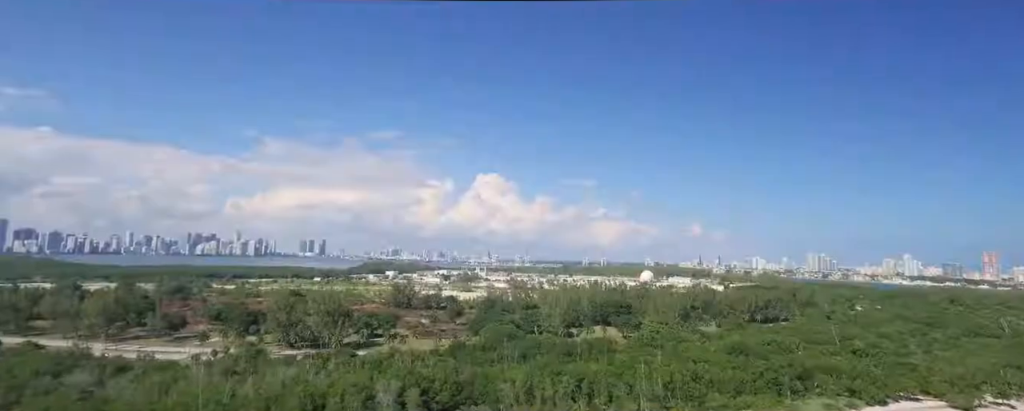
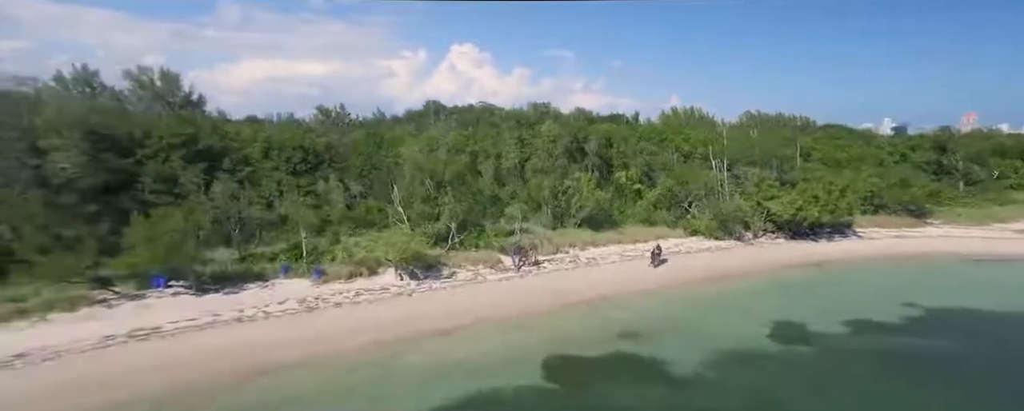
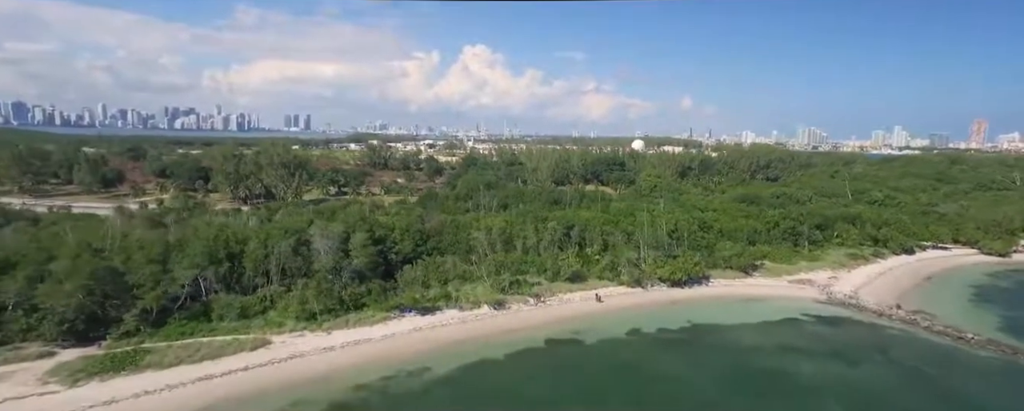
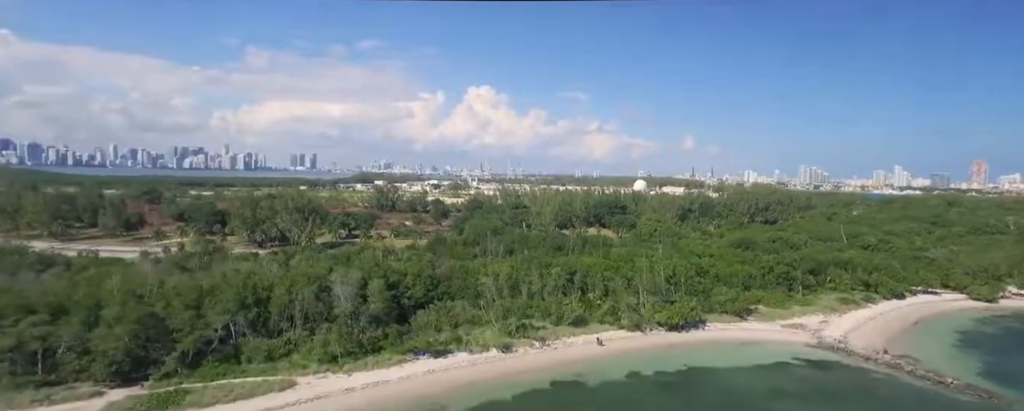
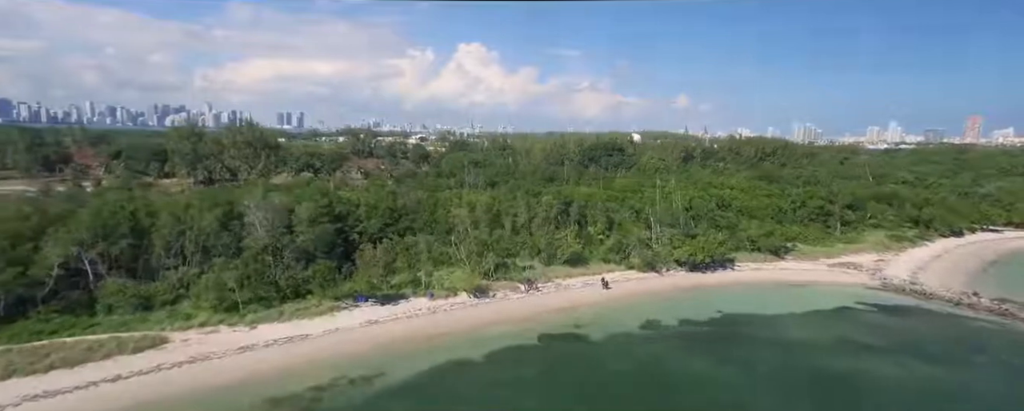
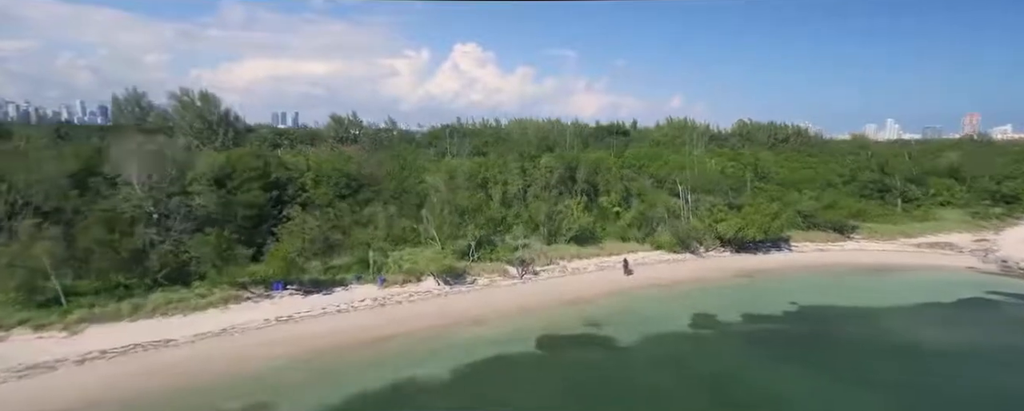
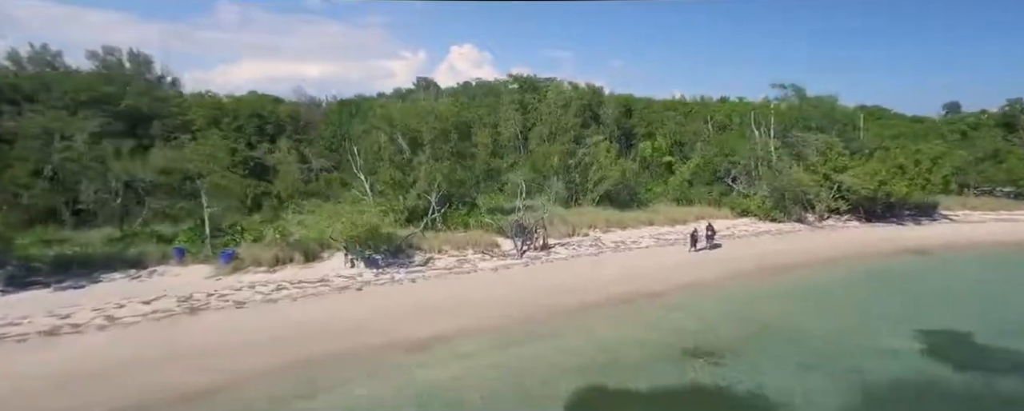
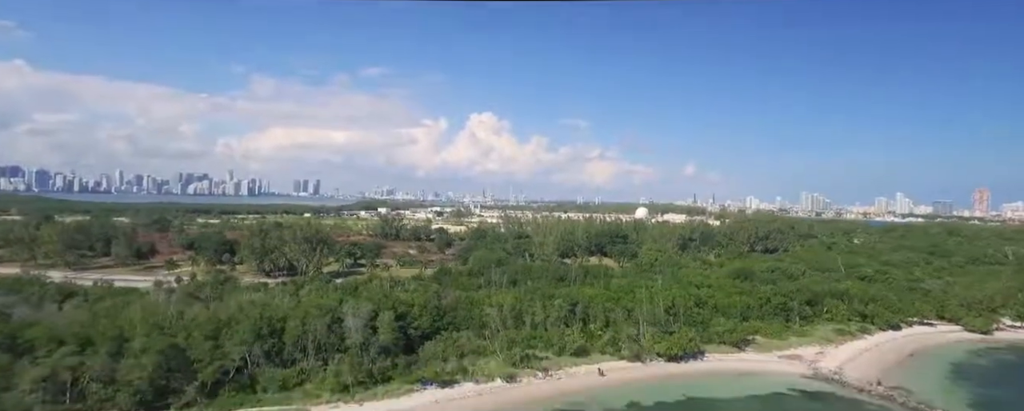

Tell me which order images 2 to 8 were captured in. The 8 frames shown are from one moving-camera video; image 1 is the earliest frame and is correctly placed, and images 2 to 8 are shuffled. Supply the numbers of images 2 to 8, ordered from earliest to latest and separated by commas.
8, 4, 3, 5, 6, 2, 7
